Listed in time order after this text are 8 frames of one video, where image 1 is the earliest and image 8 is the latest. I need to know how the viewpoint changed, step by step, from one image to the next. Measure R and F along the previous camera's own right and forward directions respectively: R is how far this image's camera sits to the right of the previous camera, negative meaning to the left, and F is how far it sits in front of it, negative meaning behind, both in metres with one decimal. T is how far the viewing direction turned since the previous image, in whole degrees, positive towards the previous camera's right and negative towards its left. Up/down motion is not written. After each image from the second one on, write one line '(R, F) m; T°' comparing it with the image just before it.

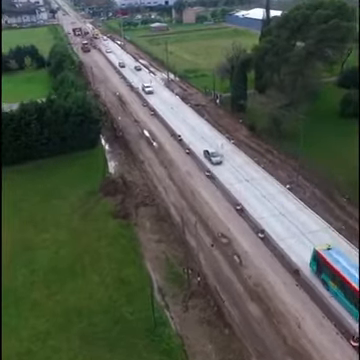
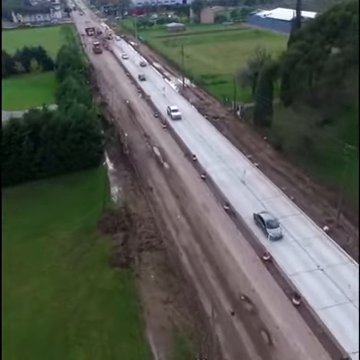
(0.0, +1.6) m; -2°
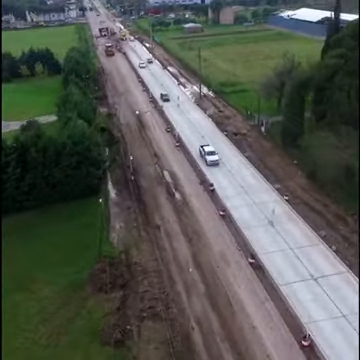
(0.0, +1.6) m; -2°
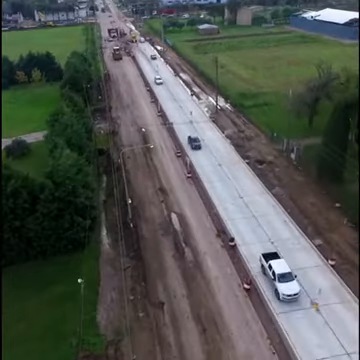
(0.0, +2.0) m; -2°
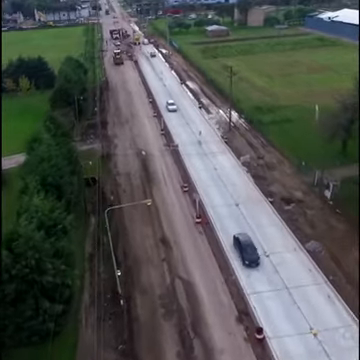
(0.0, +1.9) m; -1°
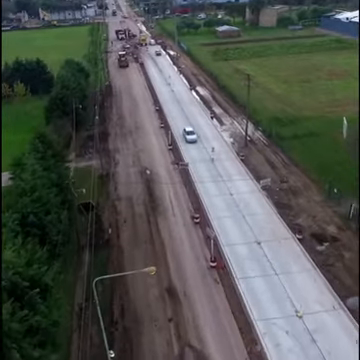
(-0.1, +1.2) m; -1°
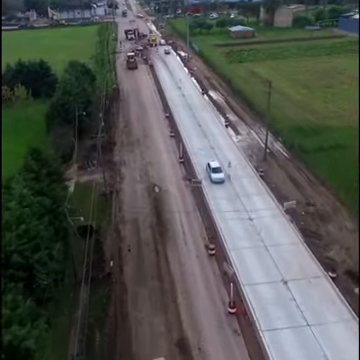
(-0.1, +0.9) m; -1°
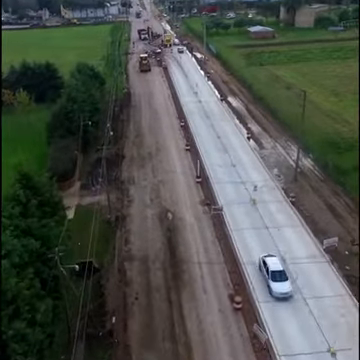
(-0.1, +1.1) m; -2°
